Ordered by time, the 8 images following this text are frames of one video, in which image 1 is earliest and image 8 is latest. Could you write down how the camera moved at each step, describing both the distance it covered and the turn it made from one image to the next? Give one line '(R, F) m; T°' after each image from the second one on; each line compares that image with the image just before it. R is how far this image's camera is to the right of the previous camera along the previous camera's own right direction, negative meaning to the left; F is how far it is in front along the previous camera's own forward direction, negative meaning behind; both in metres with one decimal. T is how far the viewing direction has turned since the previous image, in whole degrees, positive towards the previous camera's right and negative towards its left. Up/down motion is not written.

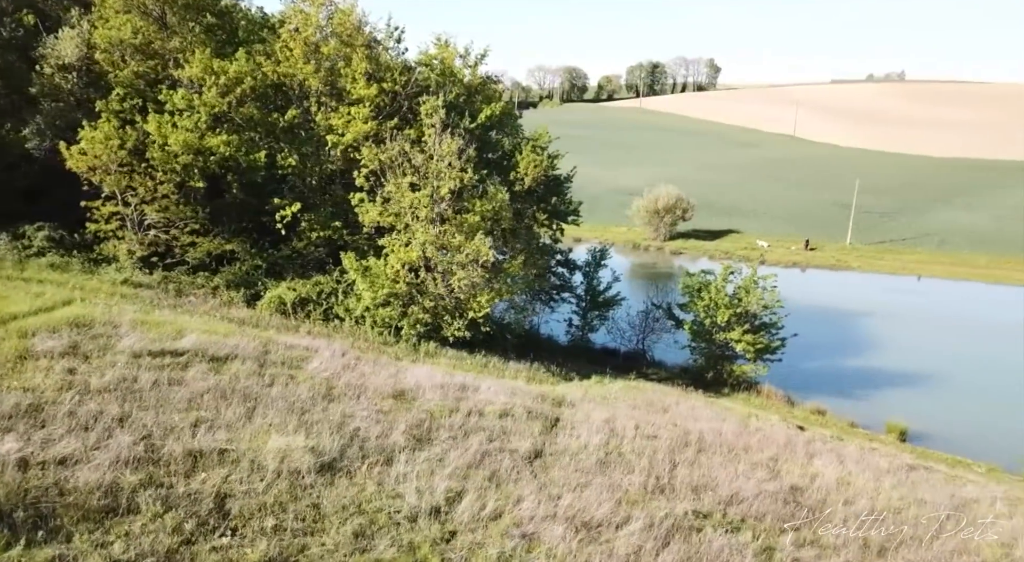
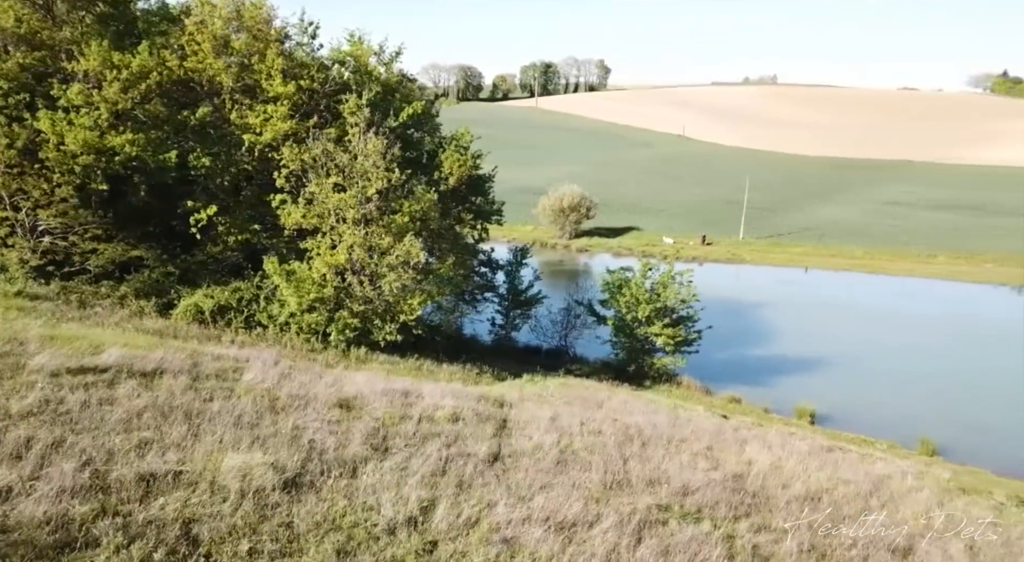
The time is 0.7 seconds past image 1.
(-1.4, +0.1) m; +9°
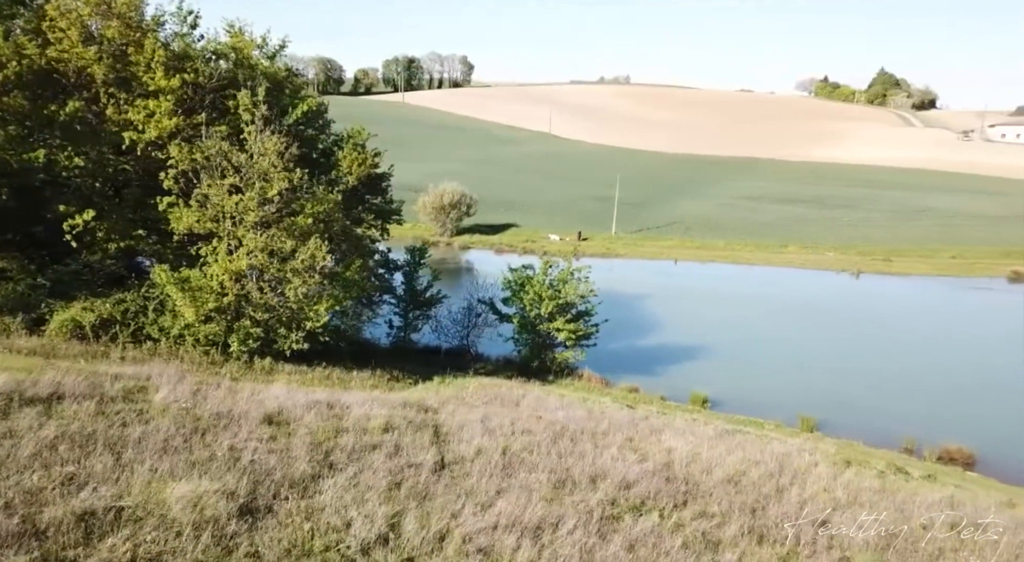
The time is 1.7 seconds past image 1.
(-1.8, +0.2) m; +11°
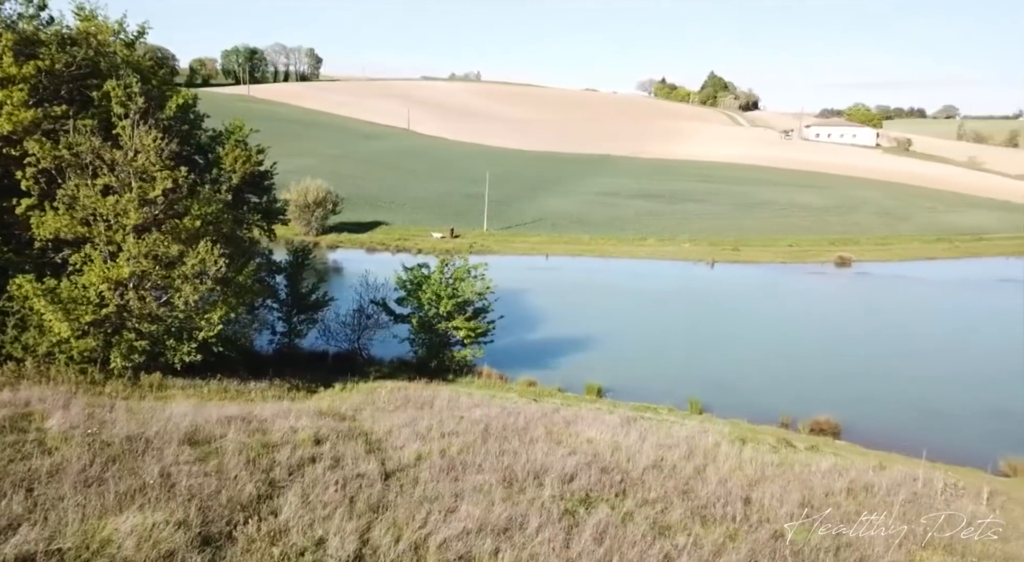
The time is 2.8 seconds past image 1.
(-2.0, +0.4) m; +12°
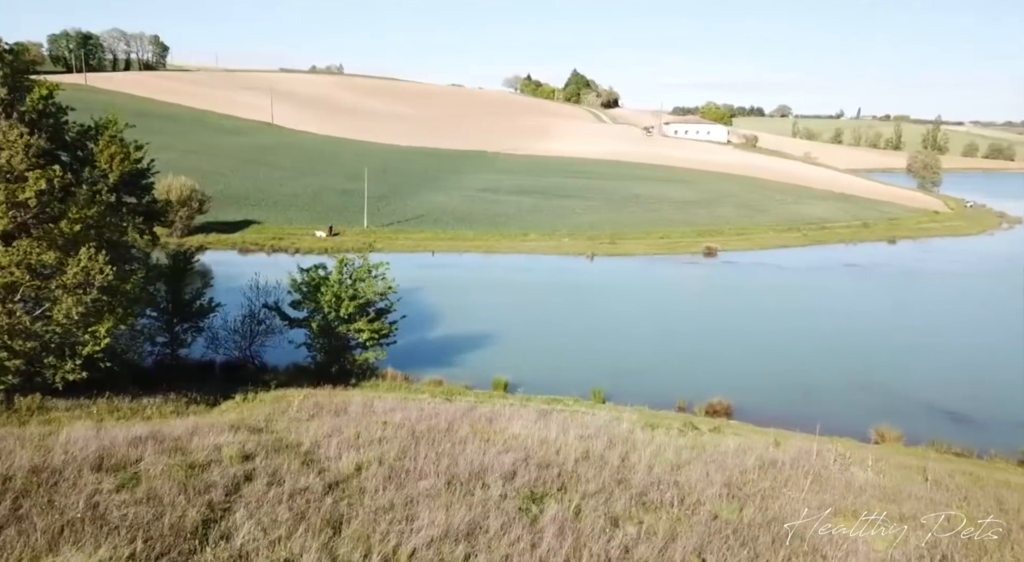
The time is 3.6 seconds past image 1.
(-1.6, +0.4) m; +11°
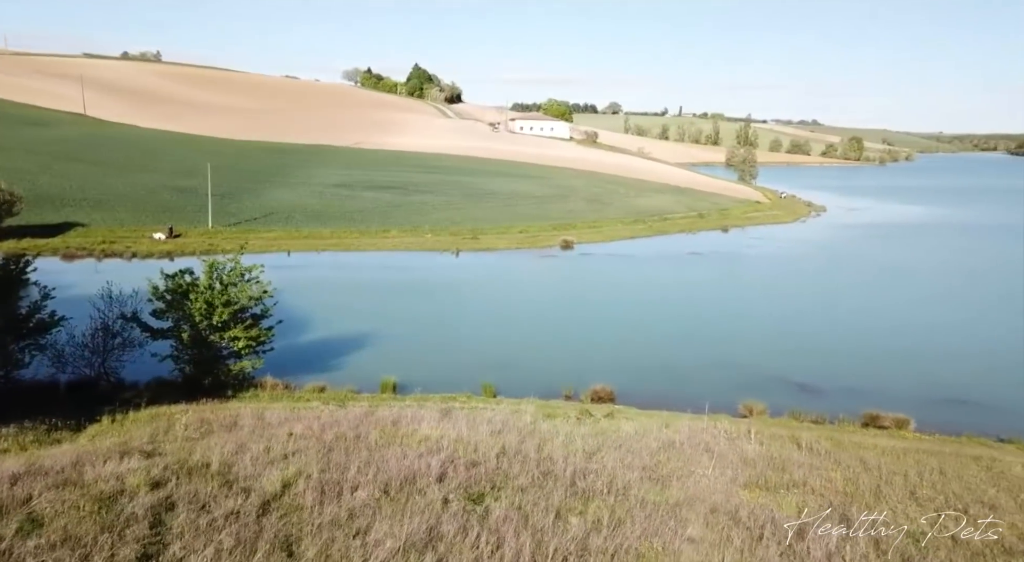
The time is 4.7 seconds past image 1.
(-1.9, +0.5) m; +13°
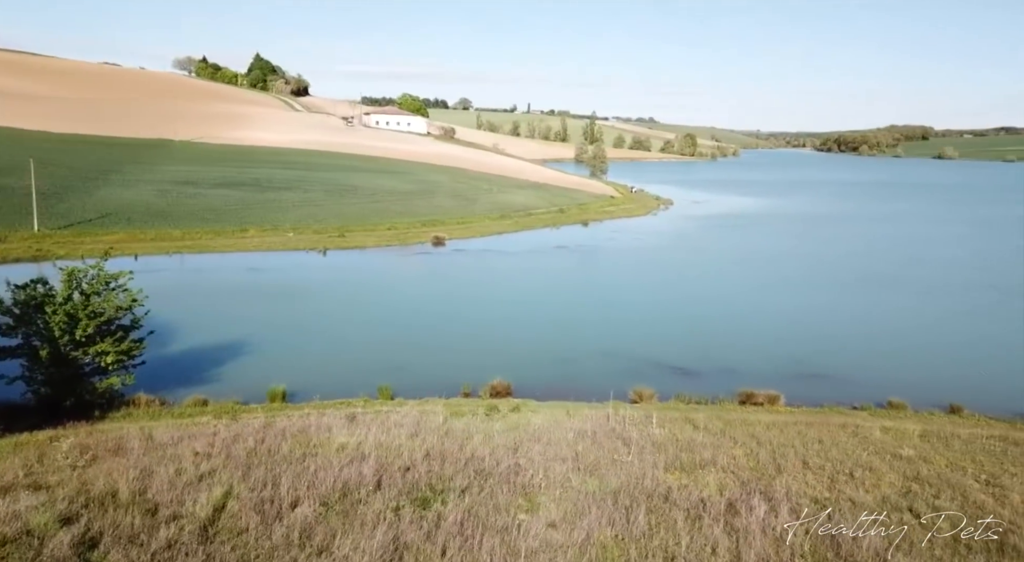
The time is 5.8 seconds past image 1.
(-1.8, +0.6) m; +12°
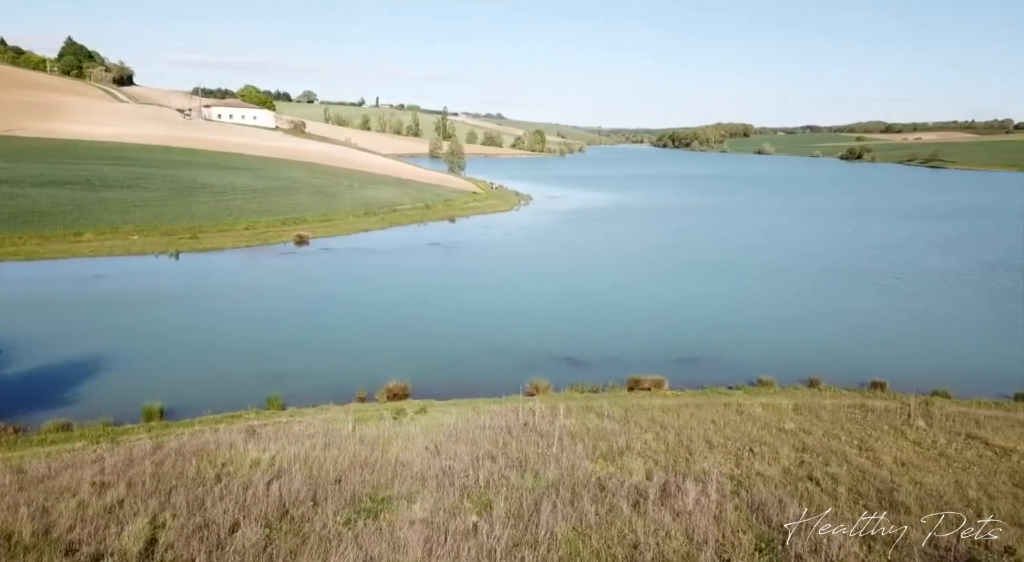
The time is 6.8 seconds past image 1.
(-1.7, +0.7) m; +12°
